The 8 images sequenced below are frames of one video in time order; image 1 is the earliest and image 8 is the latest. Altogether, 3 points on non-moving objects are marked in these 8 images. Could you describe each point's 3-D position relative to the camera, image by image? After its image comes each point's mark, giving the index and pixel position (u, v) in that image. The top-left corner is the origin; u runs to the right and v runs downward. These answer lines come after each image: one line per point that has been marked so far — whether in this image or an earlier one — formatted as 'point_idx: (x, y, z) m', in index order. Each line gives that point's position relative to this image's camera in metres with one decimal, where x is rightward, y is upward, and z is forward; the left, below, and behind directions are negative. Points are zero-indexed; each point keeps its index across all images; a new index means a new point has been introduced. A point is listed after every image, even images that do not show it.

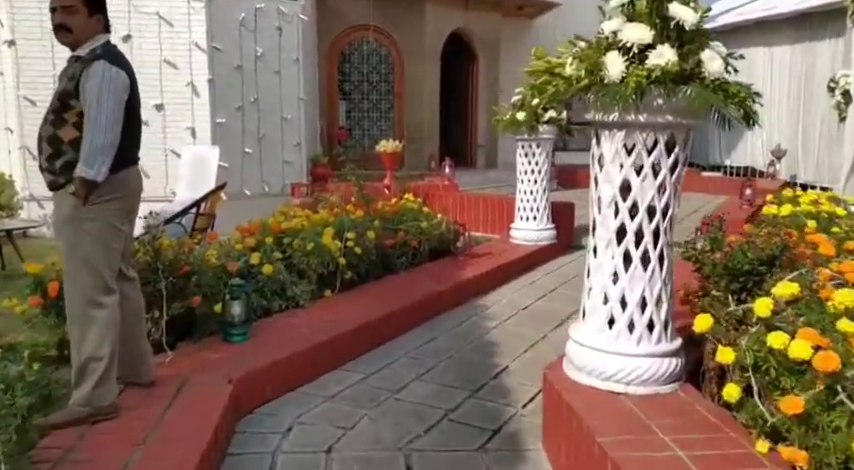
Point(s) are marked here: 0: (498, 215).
0: (+0.7, +0.2, +7.0) m
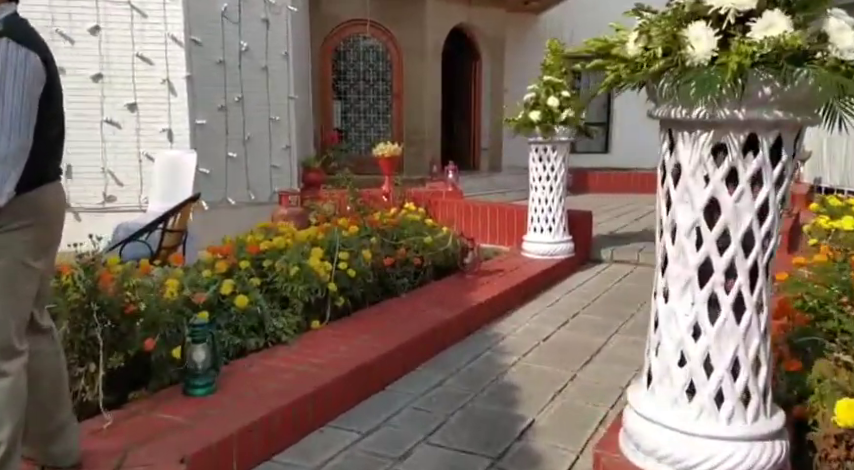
0: (+0.7, +0.1, +6.4) m
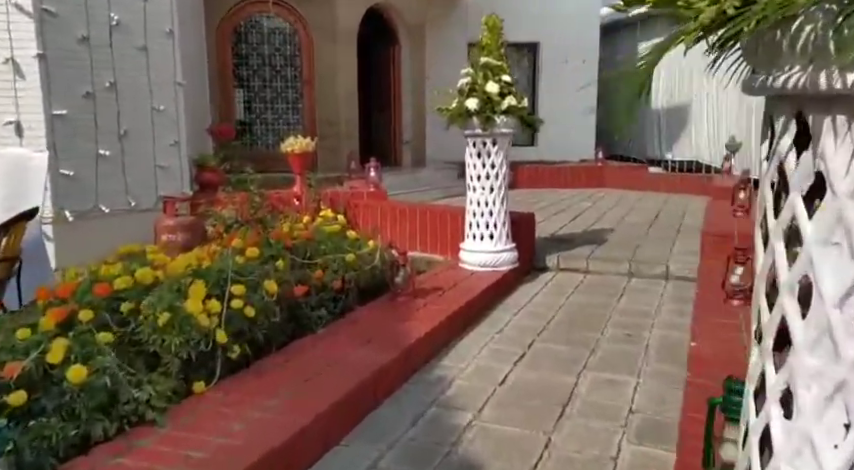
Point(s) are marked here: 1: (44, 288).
0: (+0.1, 0.0, +5.5) m
1: (-1.3, -0.2, +2.6) m
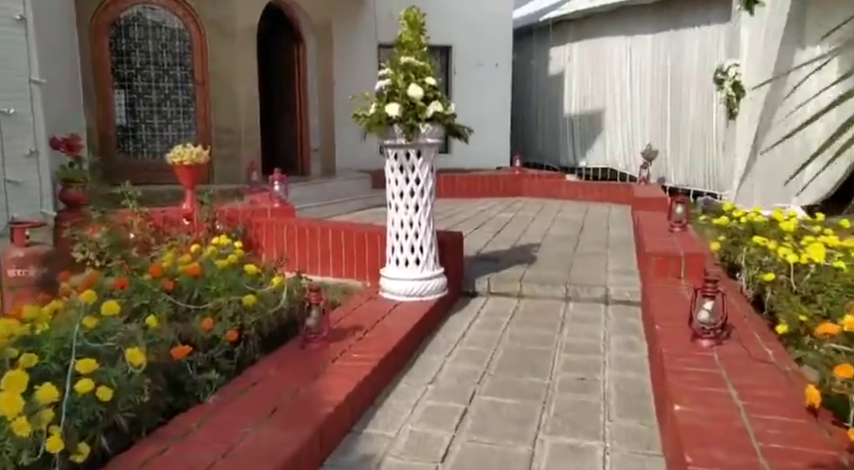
0: (-0.5, -0.1, +4.9) m
1: (-1.5, -0.3, +1.7) m
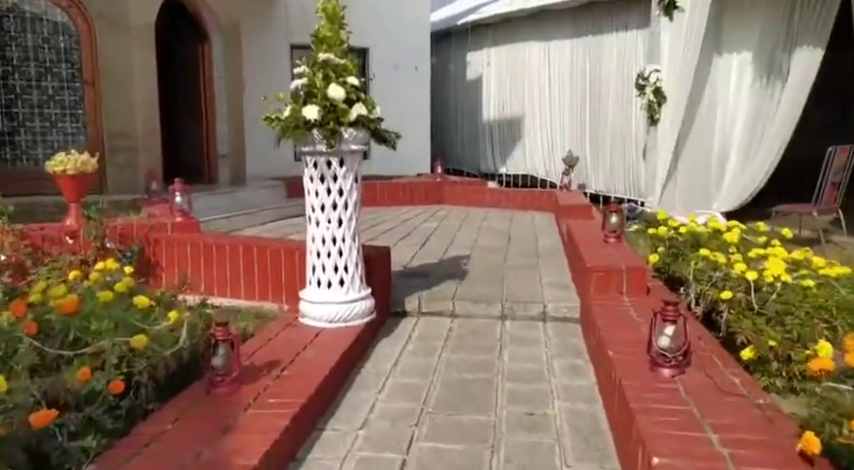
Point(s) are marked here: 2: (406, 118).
0: (-0.9, -0.2, +4.3) m
1: (-1.6, -0.4, +1.1) m
2: (-0.3, +1.8, +11.3) m
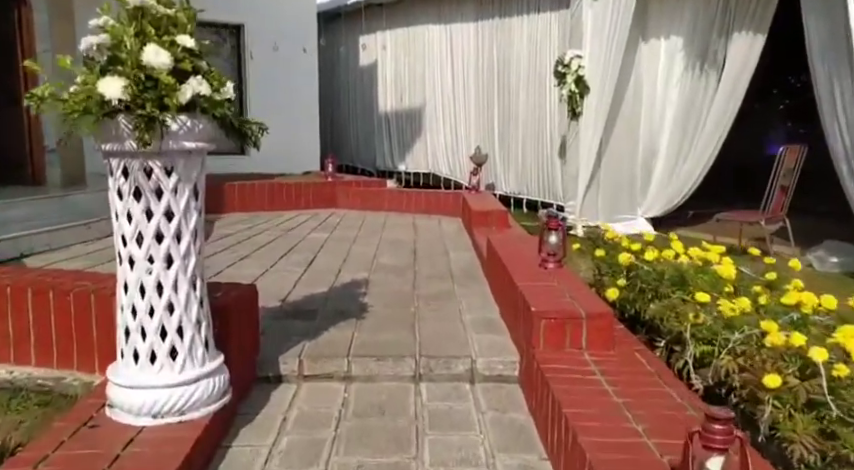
0: (-1.4, -0.4, +2.9) m
1: (-1.6, -0.6, -0.4) m
2: (-1.9, +1.7, +9.8) m
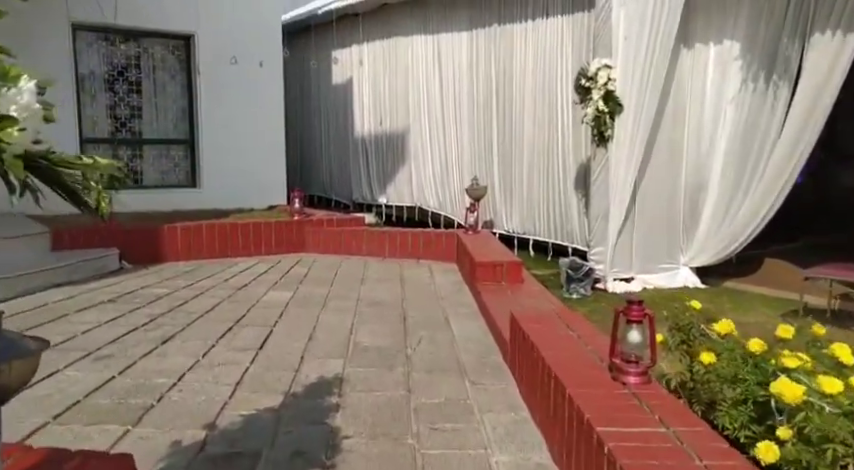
0: (-1.3, -0.7, +1.3) m
1: (-1.5, -0.8, -2.0) m
2: (-2.0, +1.2, +8.3) m
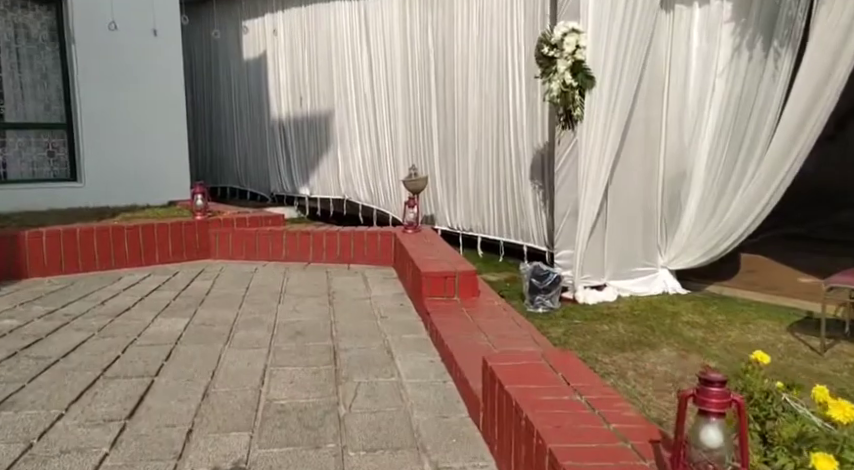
0: (-1.3, -0.9, +0.1) m
1: (-1.1, -1.0, -3.2) m
2: (-2.7, +1.2, +7.0) m
